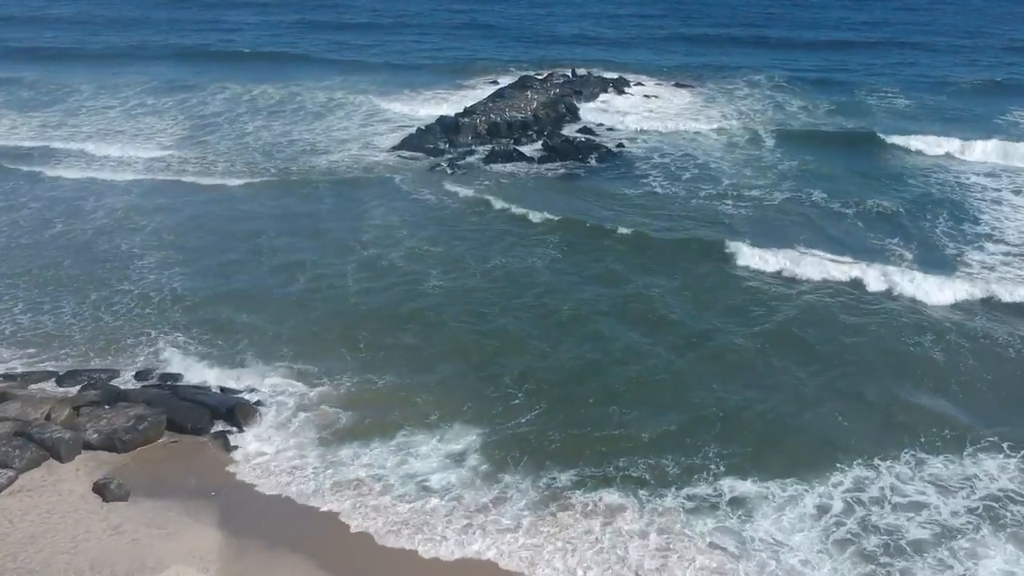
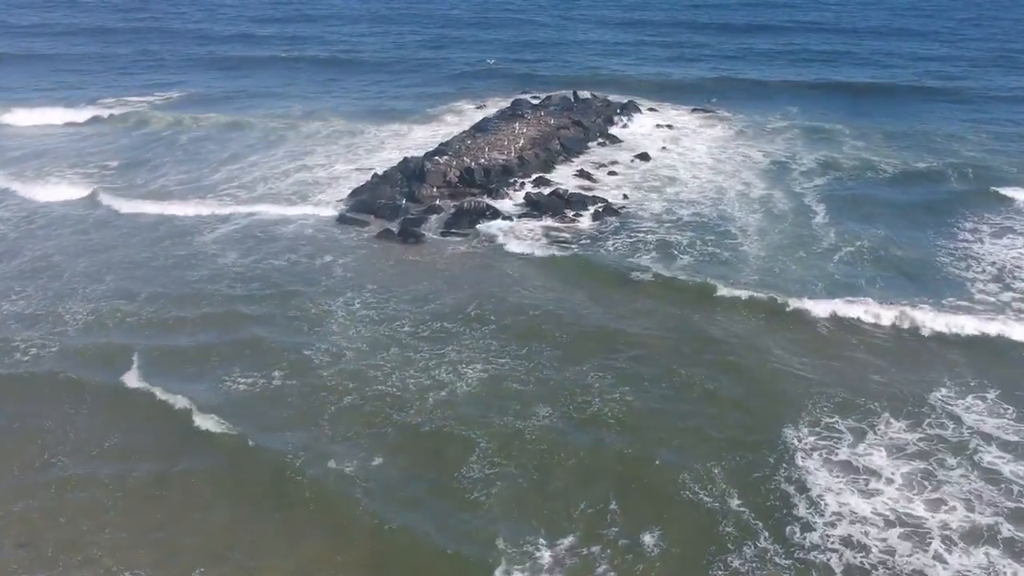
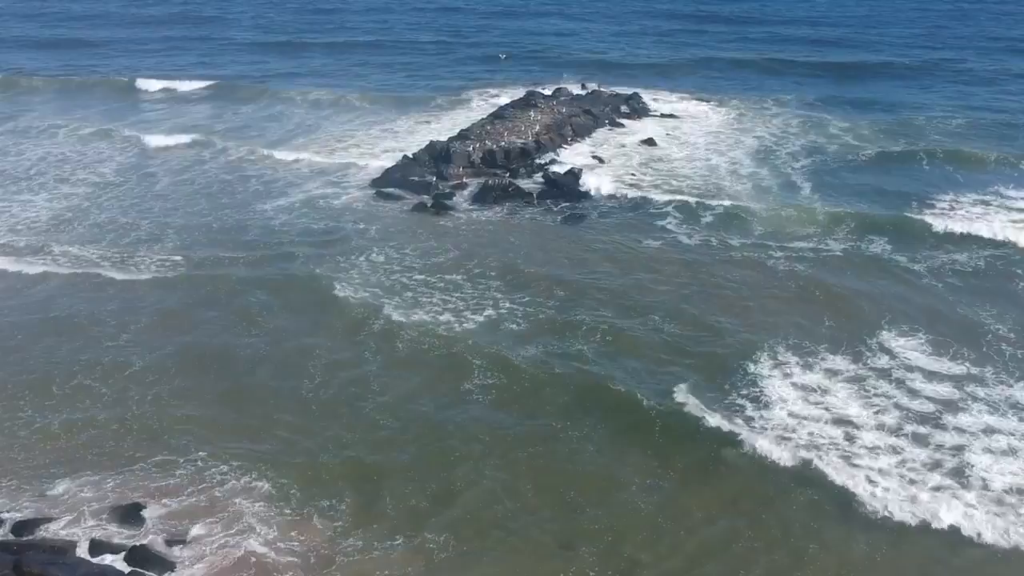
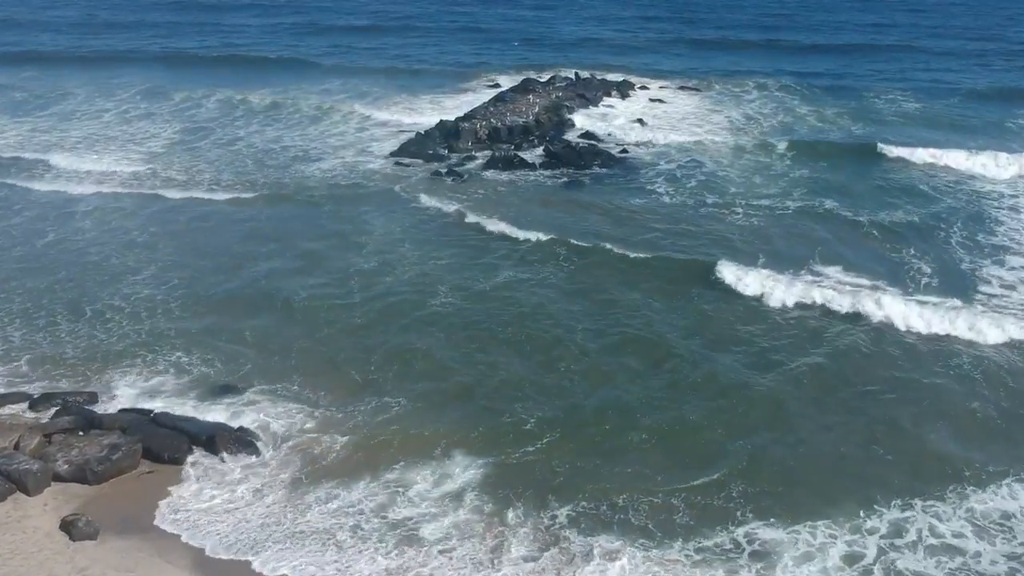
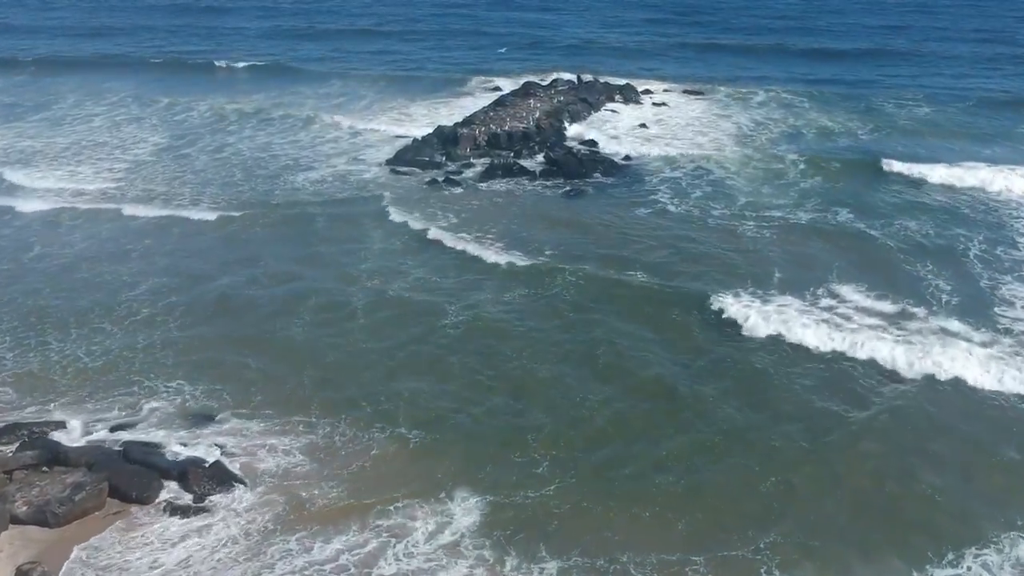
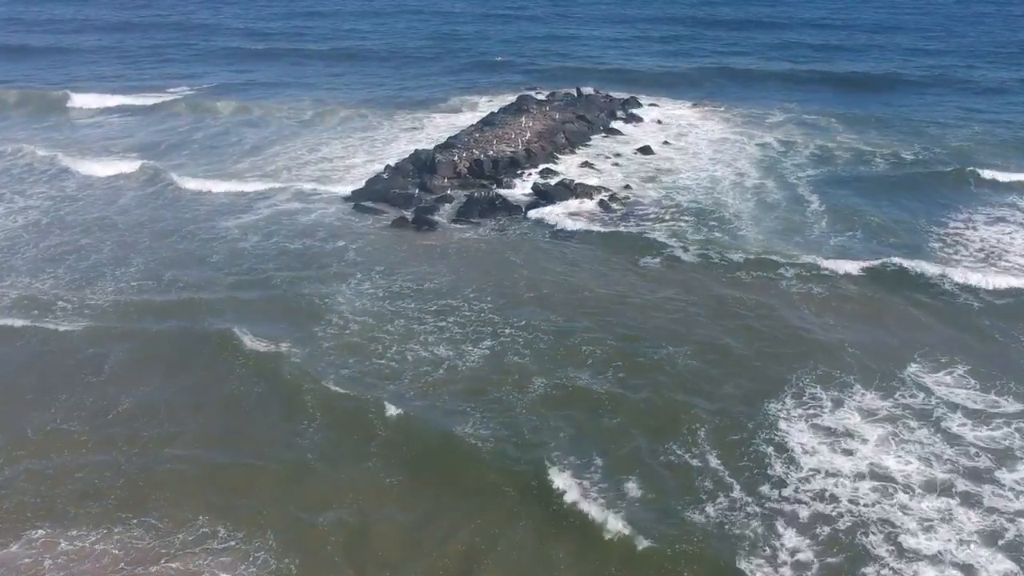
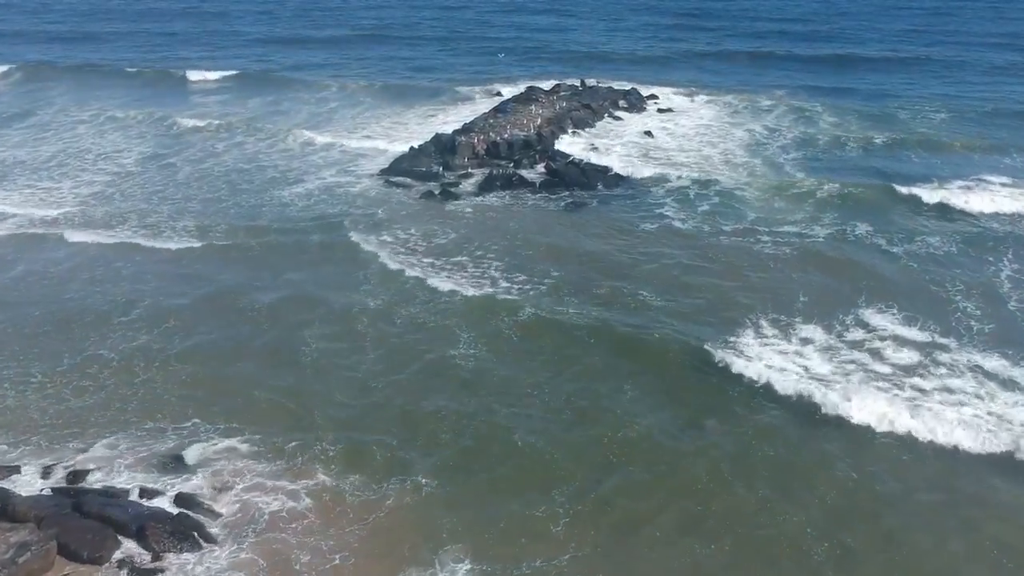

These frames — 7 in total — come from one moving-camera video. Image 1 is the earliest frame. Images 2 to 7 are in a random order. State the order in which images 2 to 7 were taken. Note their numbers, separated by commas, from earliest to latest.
4, 5, 7, 3, 6, 2
